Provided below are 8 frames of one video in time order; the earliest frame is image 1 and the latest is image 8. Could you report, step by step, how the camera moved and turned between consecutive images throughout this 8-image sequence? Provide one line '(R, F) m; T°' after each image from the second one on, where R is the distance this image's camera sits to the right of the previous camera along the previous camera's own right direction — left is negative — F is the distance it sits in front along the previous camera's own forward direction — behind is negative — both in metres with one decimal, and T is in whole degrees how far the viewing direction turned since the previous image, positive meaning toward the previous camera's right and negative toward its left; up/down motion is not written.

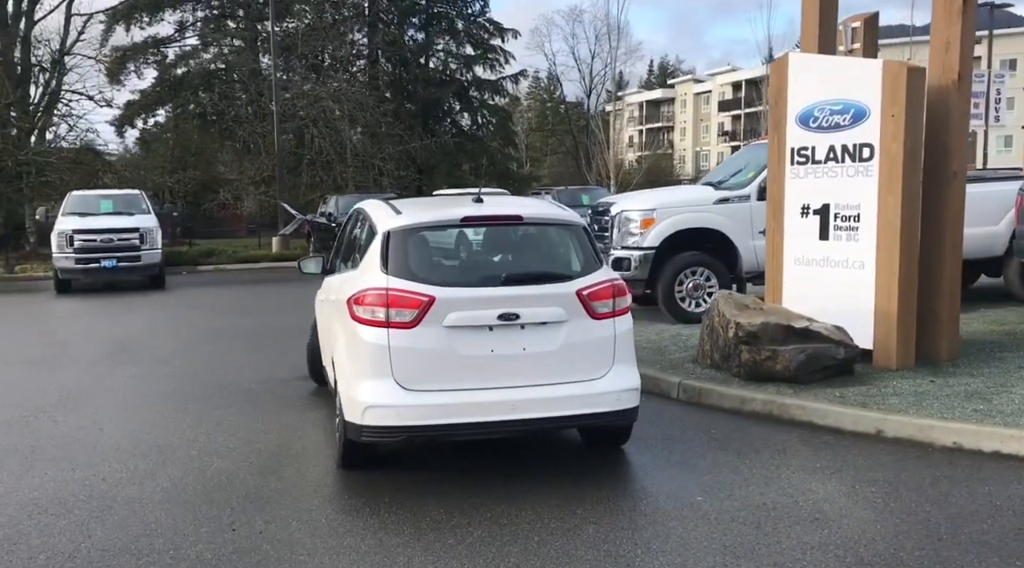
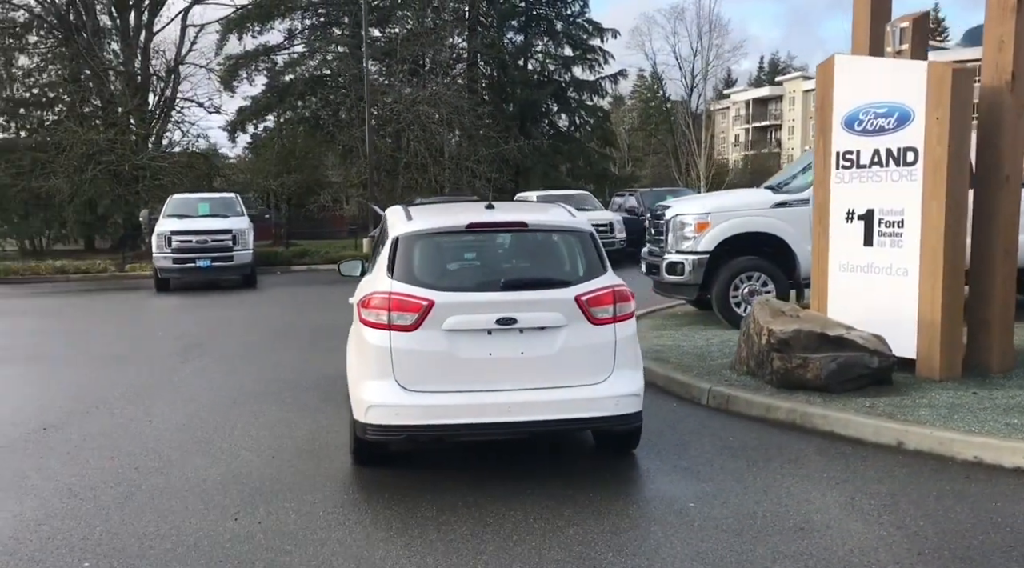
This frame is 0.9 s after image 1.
(+0.4, -0.1) m; -6°
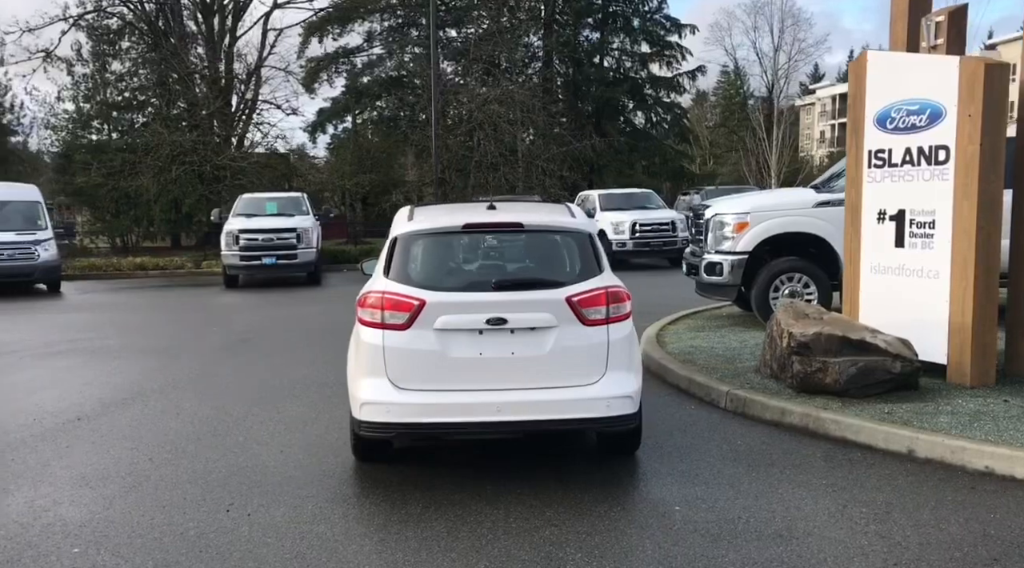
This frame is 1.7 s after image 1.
(+0.3, 0.0) m; -4°
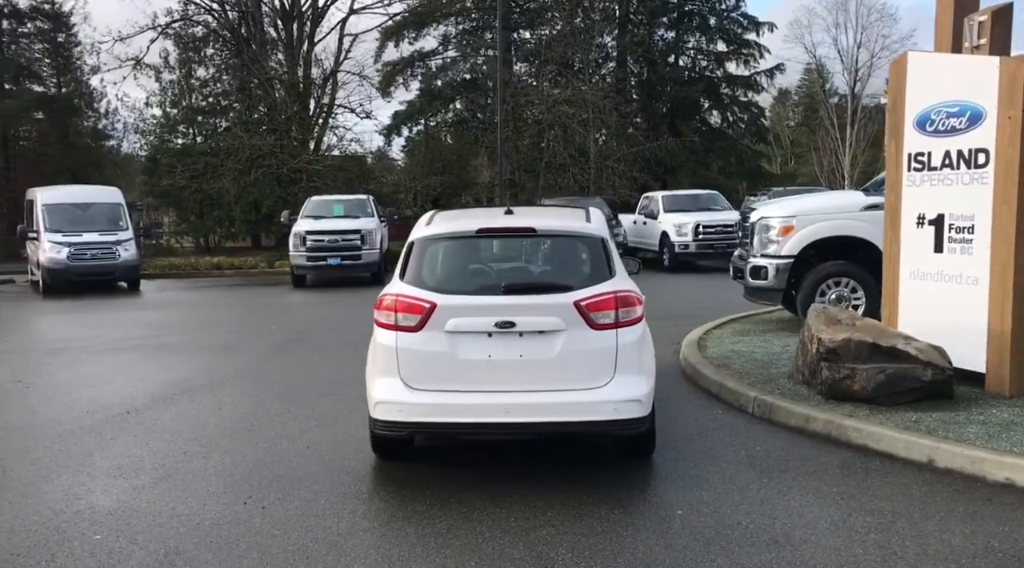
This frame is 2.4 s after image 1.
(+0.3, -0.1) m; -4°
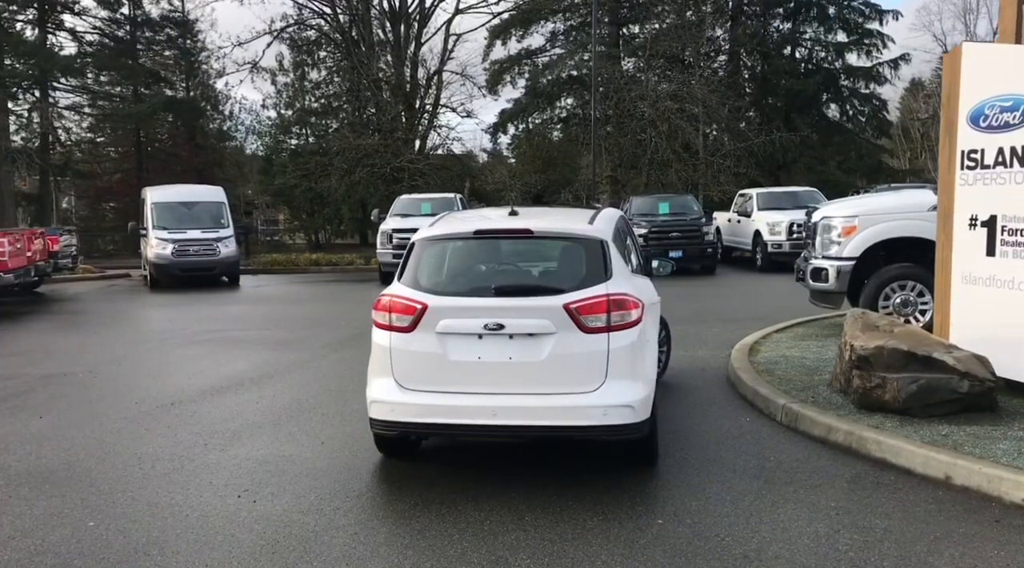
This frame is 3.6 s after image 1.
(+0.5, 0.0) m; -6°
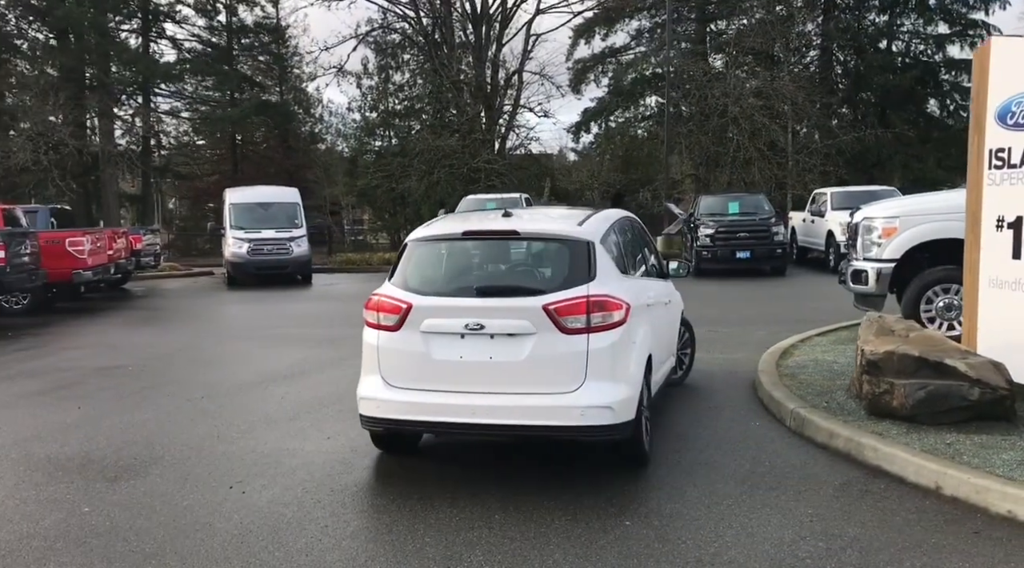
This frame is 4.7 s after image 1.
(+0.4, 0.0) m; -5°
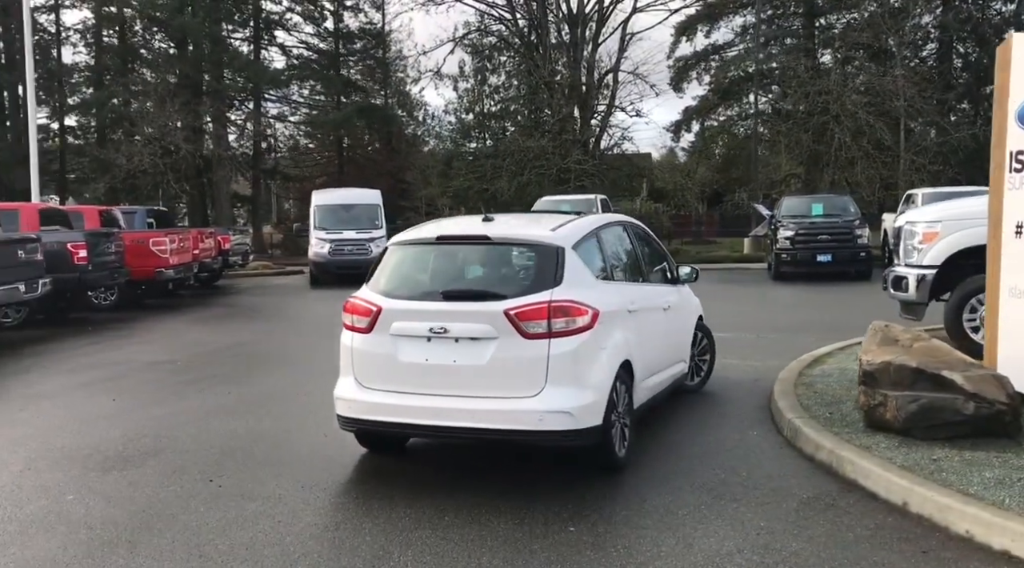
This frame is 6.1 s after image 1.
(+0.6, 0.0) m; -5°
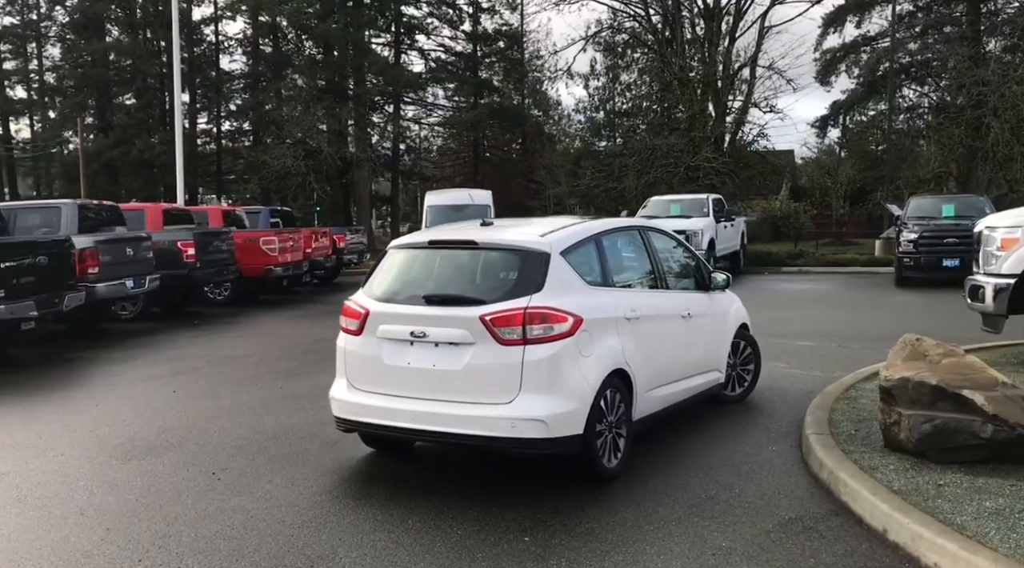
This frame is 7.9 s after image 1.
(+0.6, 0.0) m; -7°
